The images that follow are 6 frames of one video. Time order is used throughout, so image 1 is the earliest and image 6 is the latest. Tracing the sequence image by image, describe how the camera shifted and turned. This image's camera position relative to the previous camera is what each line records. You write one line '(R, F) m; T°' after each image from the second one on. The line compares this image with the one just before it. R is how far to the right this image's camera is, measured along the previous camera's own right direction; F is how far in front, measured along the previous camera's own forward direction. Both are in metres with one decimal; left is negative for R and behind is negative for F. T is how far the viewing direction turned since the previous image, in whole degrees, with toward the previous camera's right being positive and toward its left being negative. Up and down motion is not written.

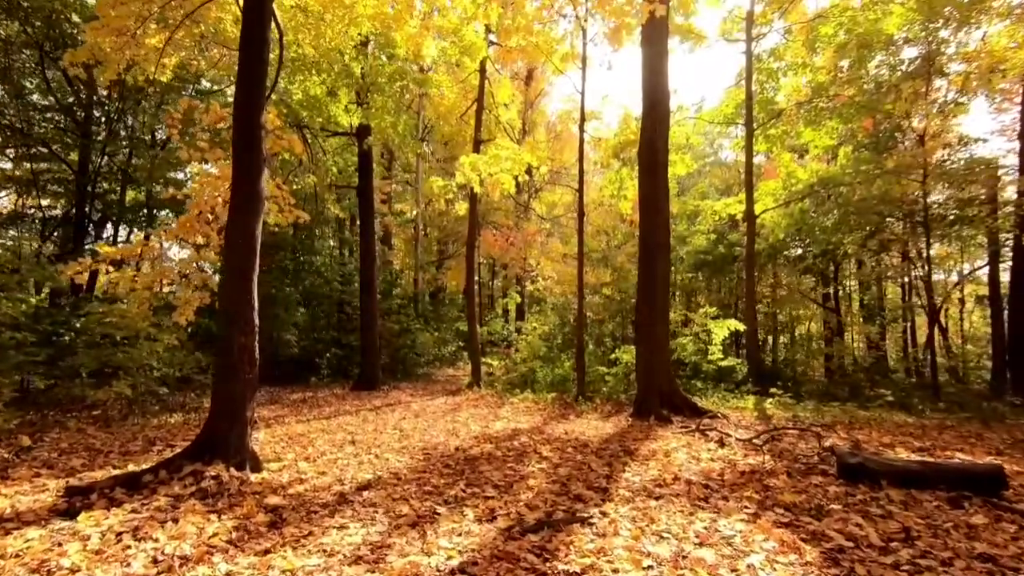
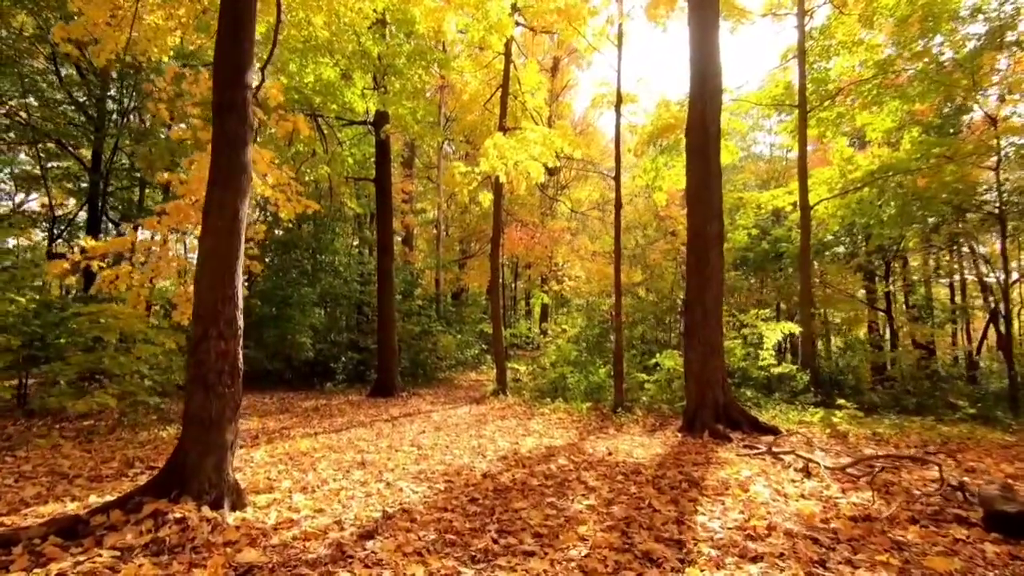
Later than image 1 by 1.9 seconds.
(-0.1, +1.0) m; -2°
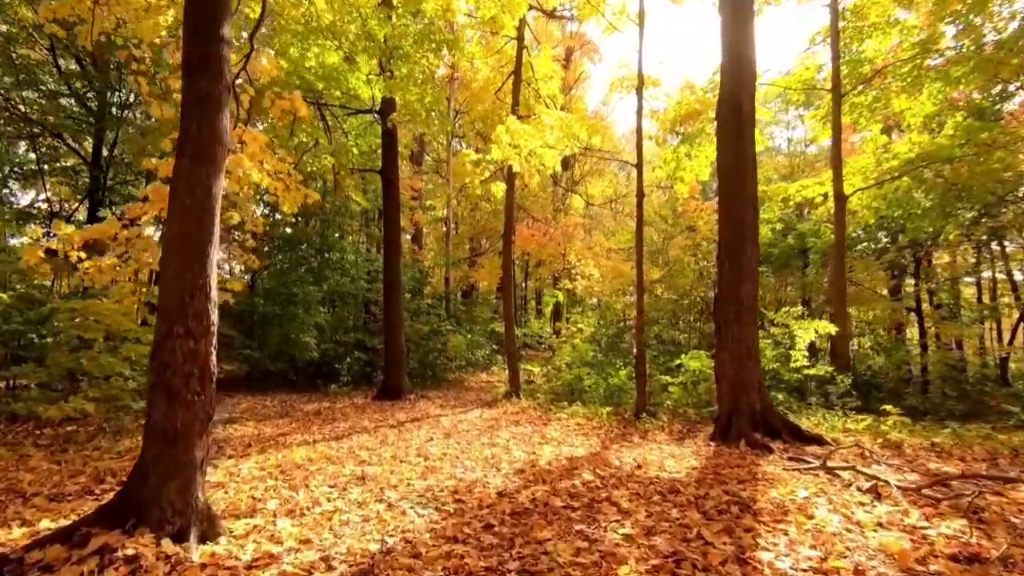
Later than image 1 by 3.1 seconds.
(-0.1, +0.7) m; -1°
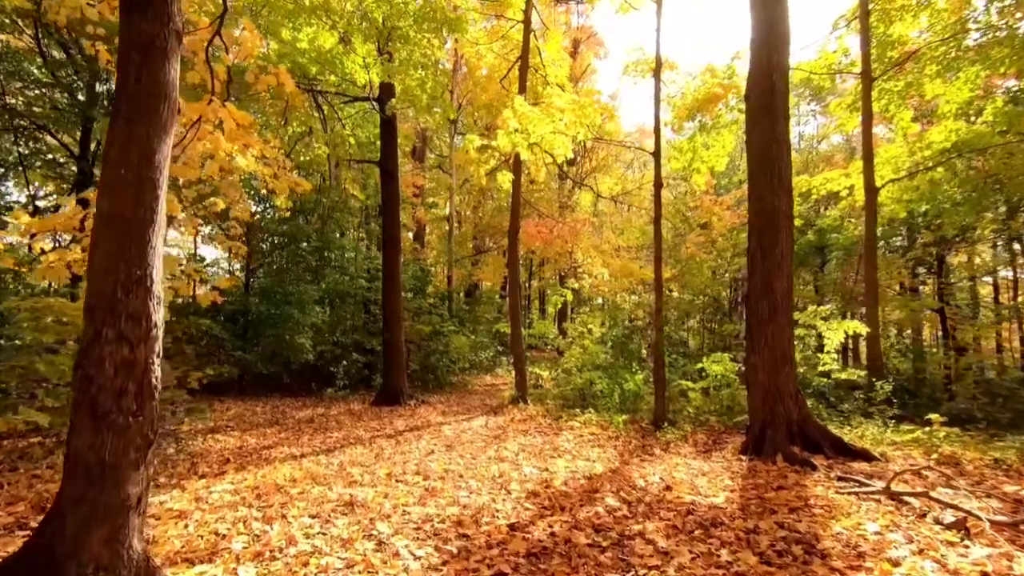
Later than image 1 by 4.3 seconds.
(-0.1, +0.7) m; 0°
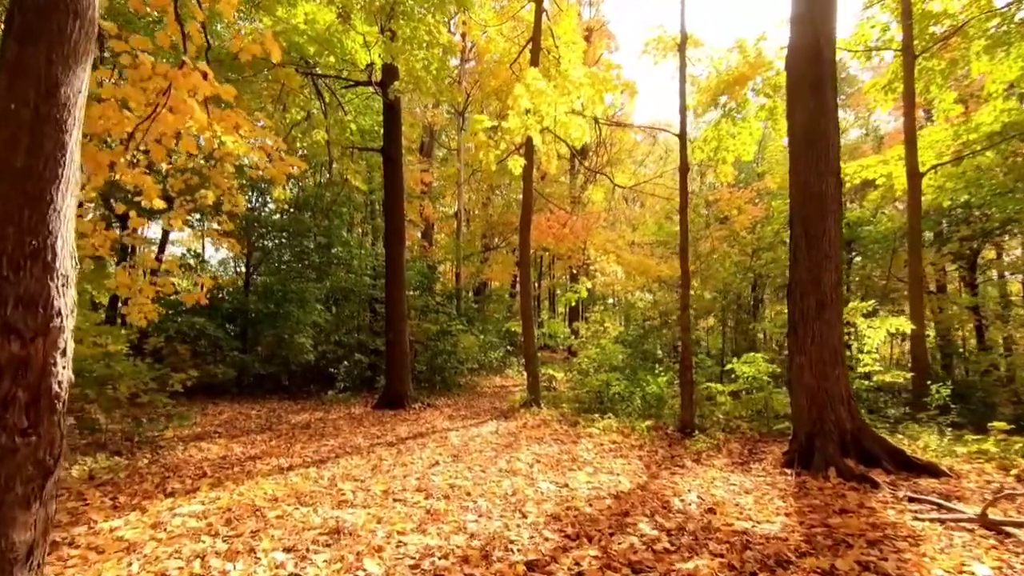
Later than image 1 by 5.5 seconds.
(-0.1, +0.7) m; -1°
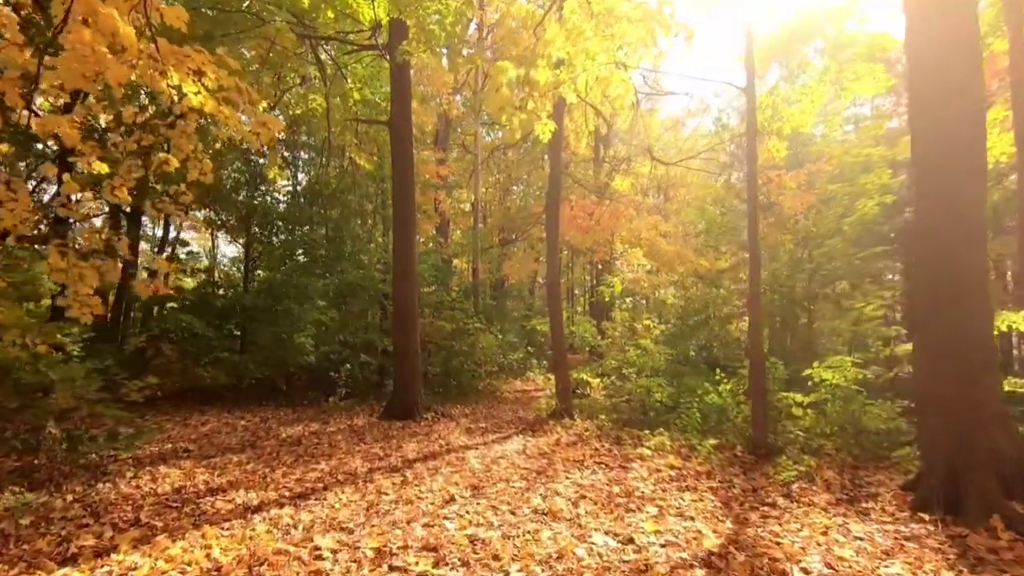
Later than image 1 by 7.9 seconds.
(-0.2, +1.4) m; -2°
